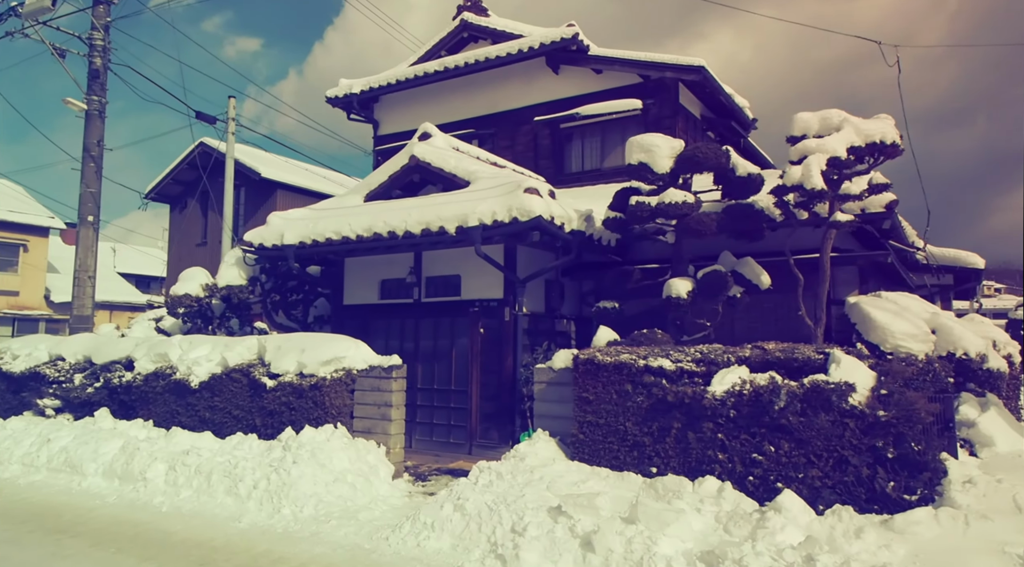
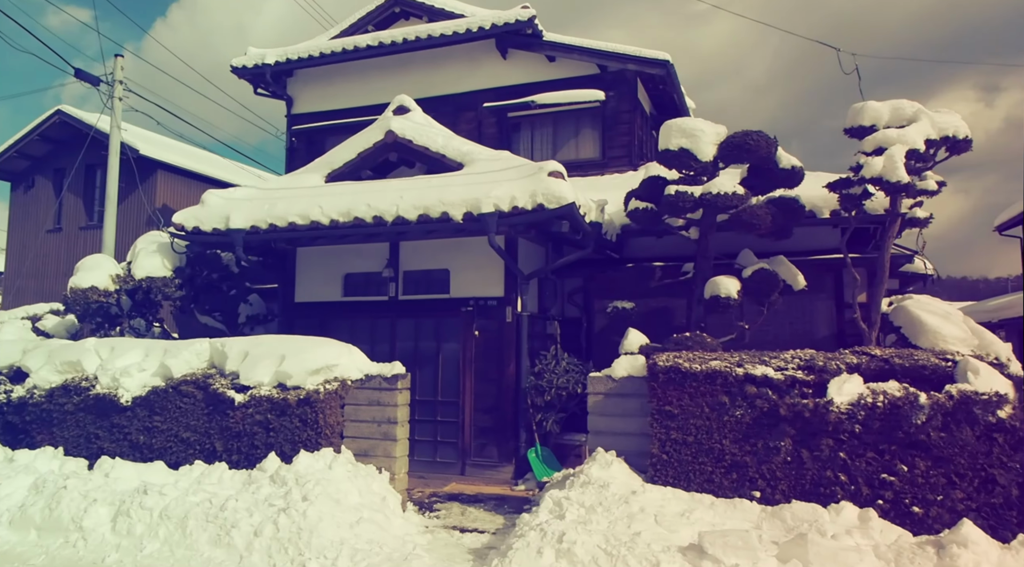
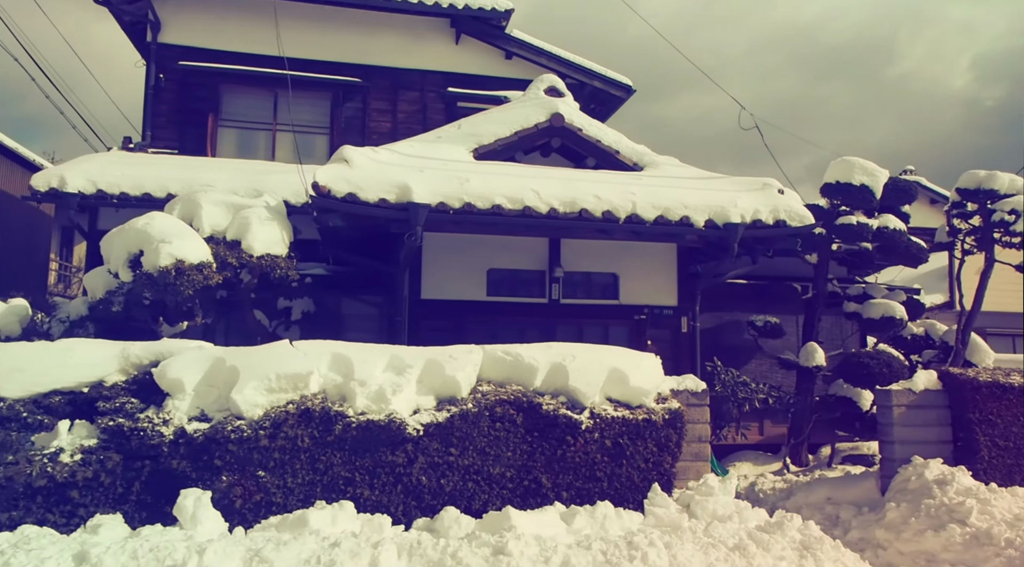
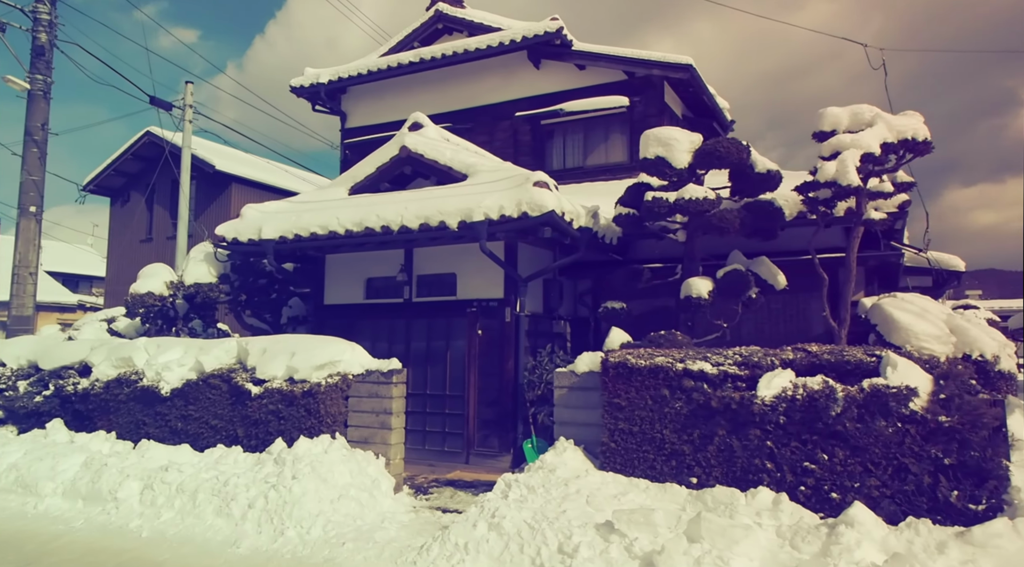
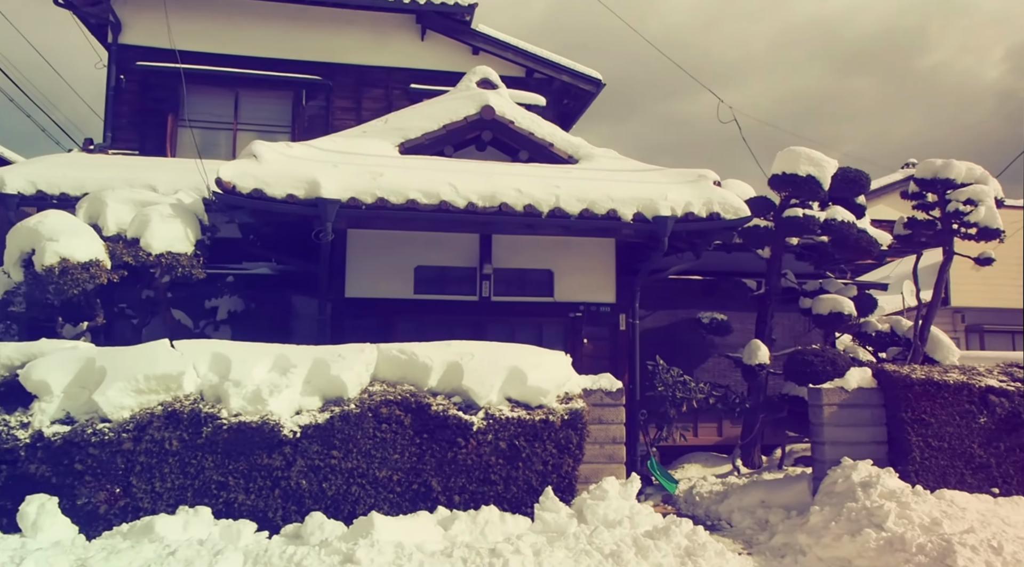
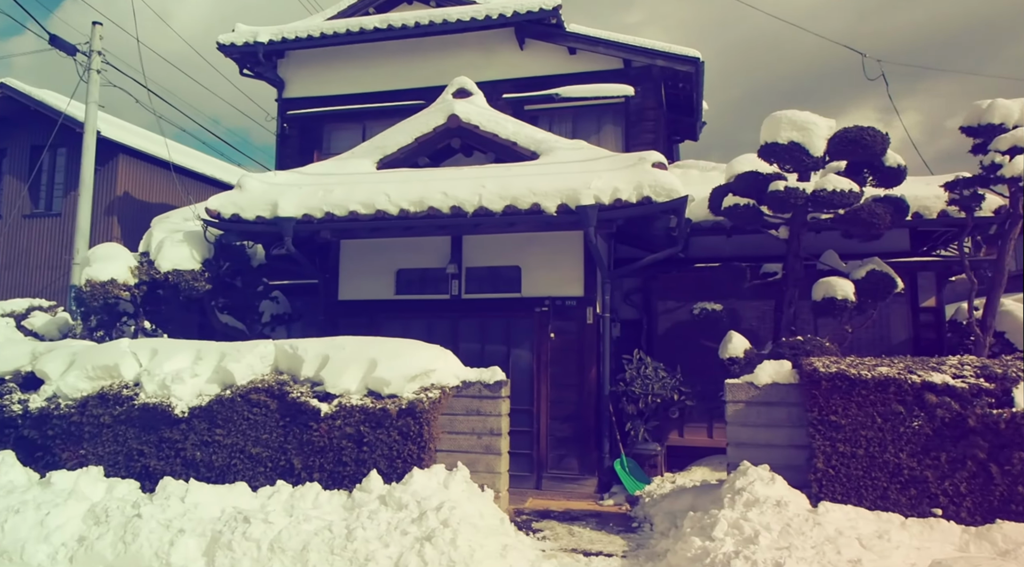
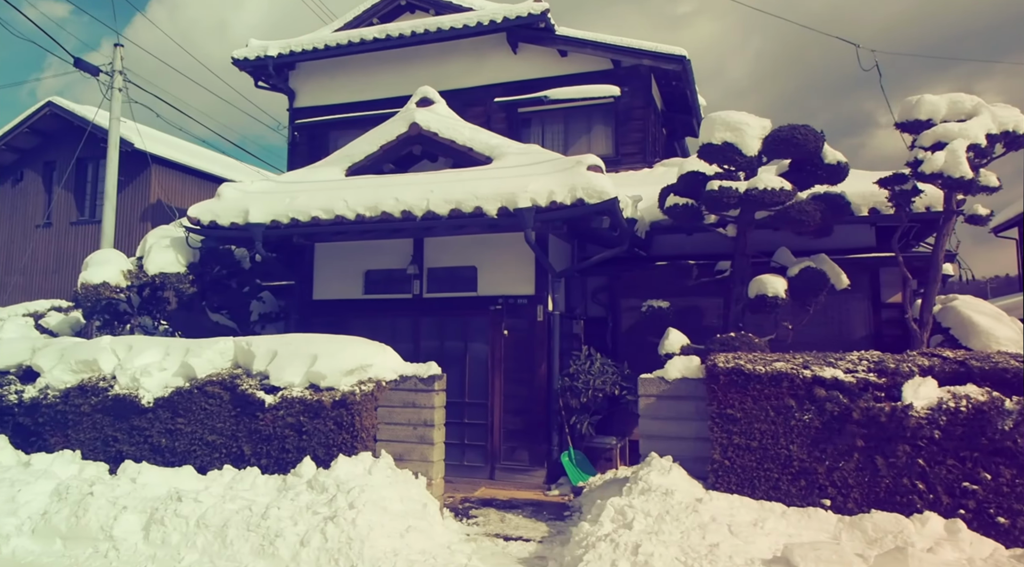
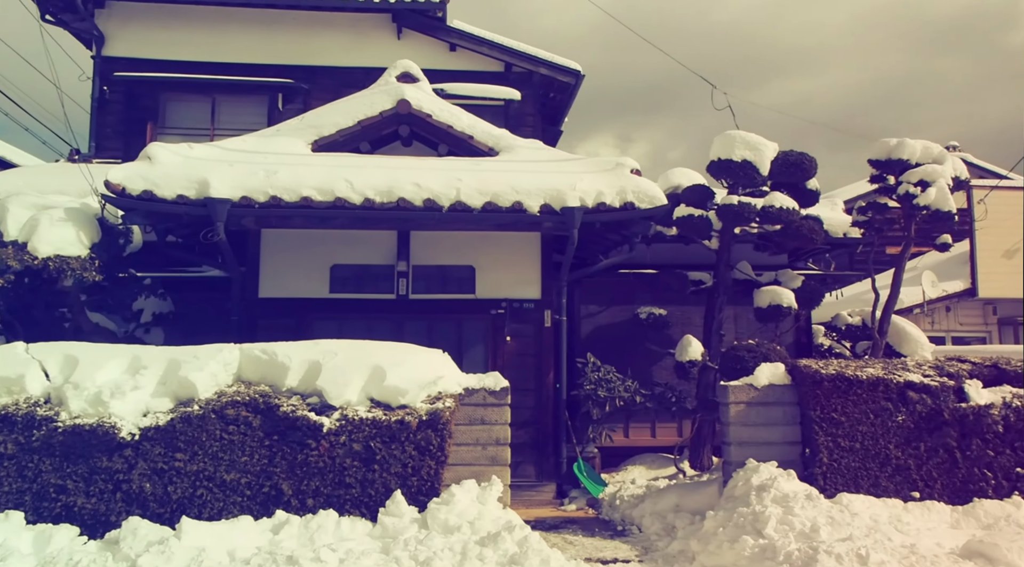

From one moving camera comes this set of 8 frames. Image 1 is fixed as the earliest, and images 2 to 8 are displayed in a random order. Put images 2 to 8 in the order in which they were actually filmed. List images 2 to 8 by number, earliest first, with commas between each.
4, 2, 7, 6, 8, 5, 3
